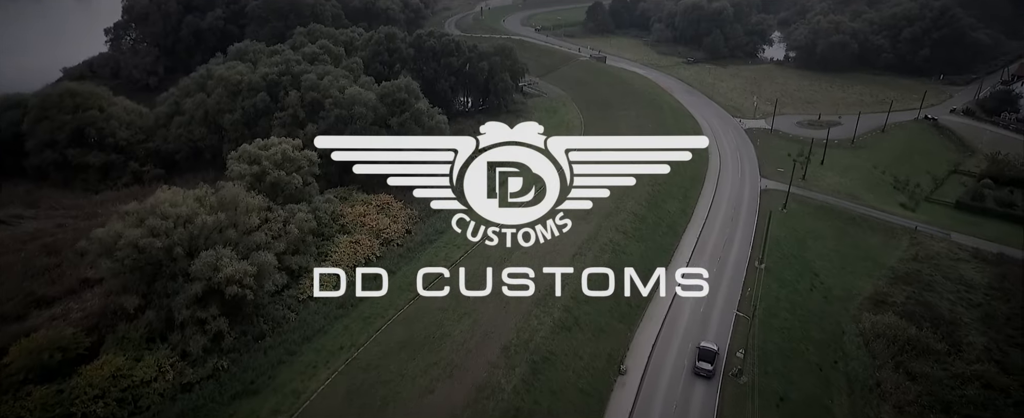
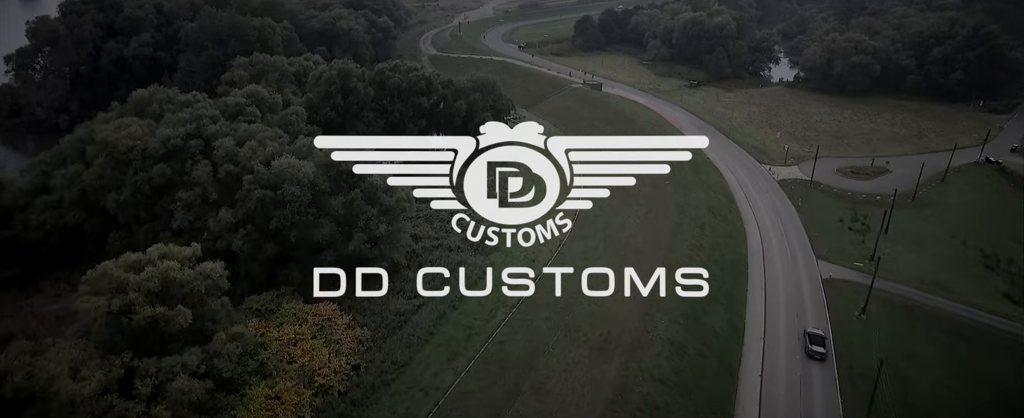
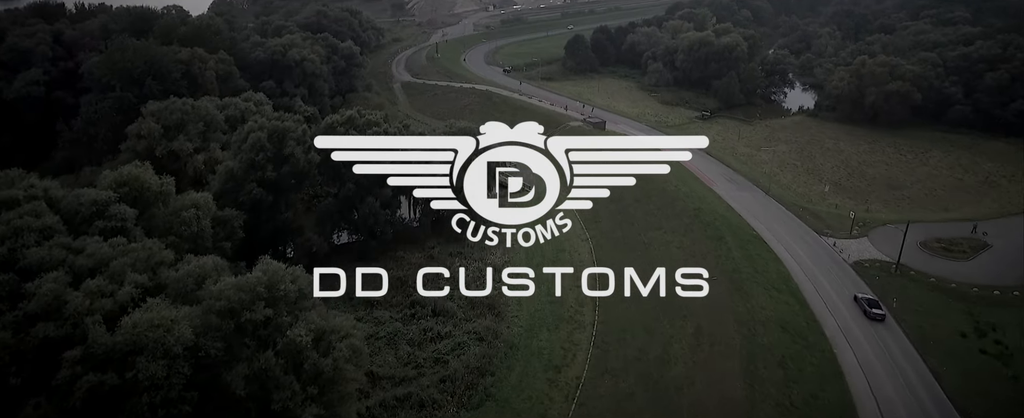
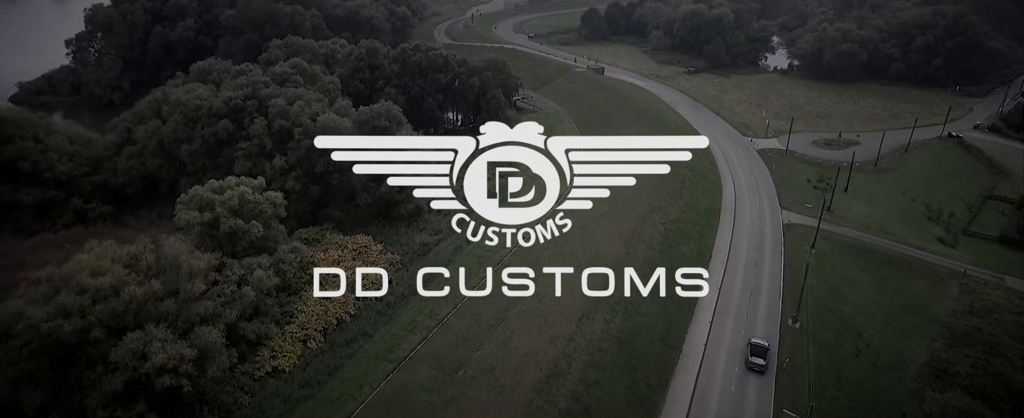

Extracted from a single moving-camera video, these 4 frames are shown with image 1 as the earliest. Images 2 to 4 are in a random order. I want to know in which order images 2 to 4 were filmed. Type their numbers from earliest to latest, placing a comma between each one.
4, 2, 3
